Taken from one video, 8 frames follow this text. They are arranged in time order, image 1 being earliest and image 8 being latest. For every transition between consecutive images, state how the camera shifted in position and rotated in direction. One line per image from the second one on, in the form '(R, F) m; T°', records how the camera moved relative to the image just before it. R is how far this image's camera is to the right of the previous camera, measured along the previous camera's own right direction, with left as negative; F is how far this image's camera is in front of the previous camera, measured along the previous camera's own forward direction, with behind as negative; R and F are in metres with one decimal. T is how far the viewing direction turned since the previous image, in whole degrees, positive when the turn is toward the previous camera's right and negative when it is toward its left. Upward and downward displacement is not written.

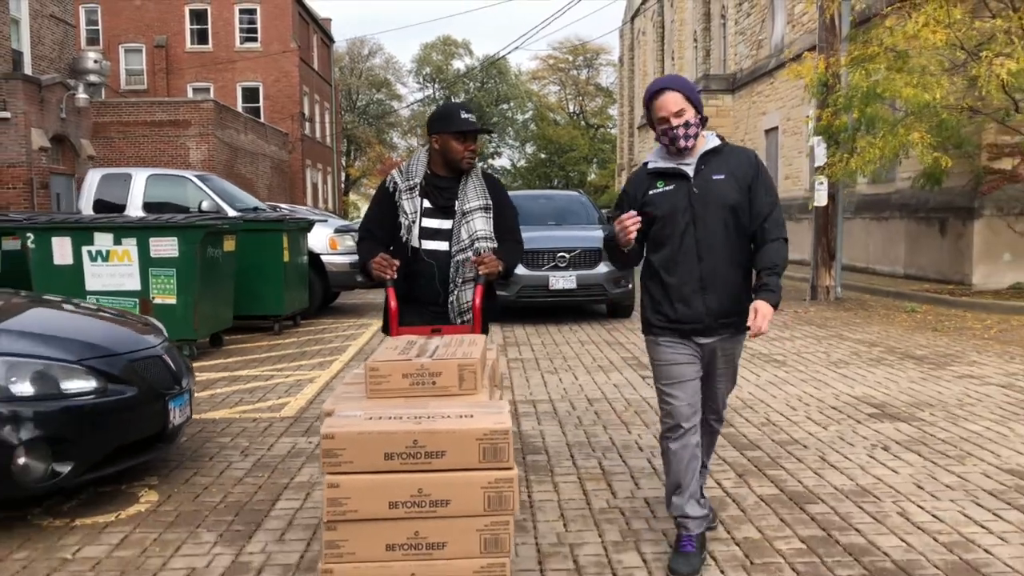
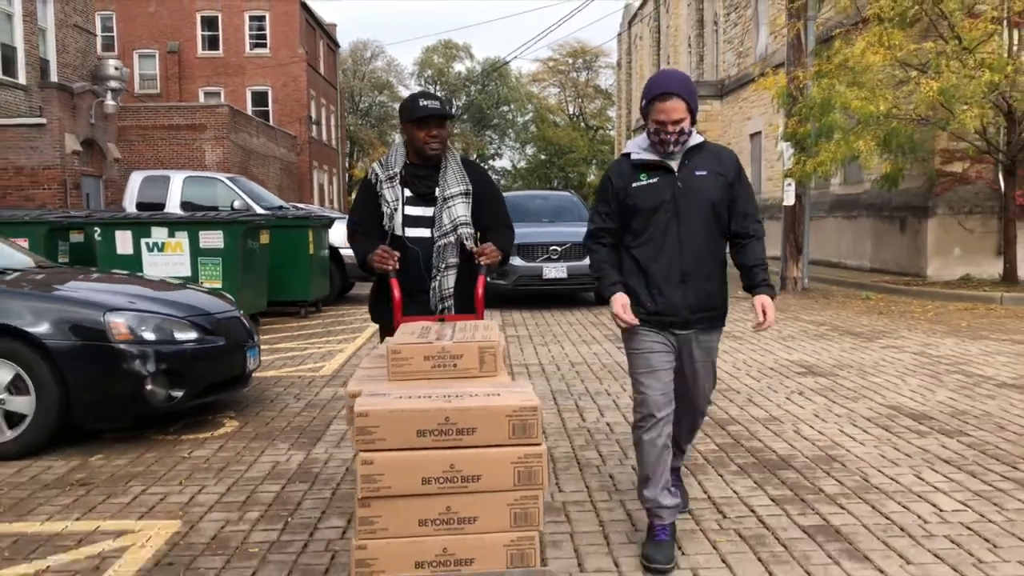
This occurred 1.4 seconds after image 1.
(0.0, -1.4) m; 0°
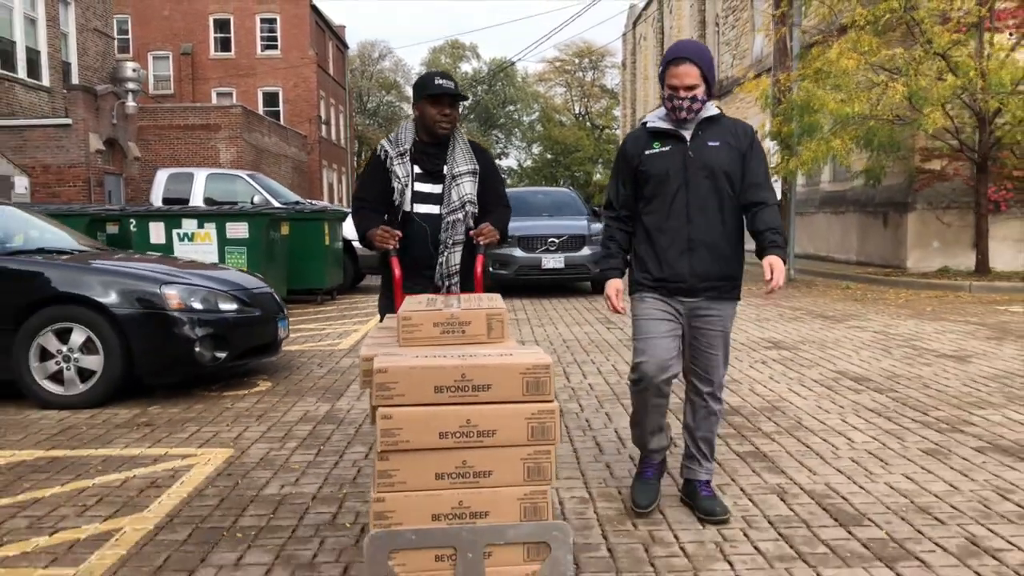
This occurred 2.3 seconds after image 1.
(+0.1, -0.9) m; 0°
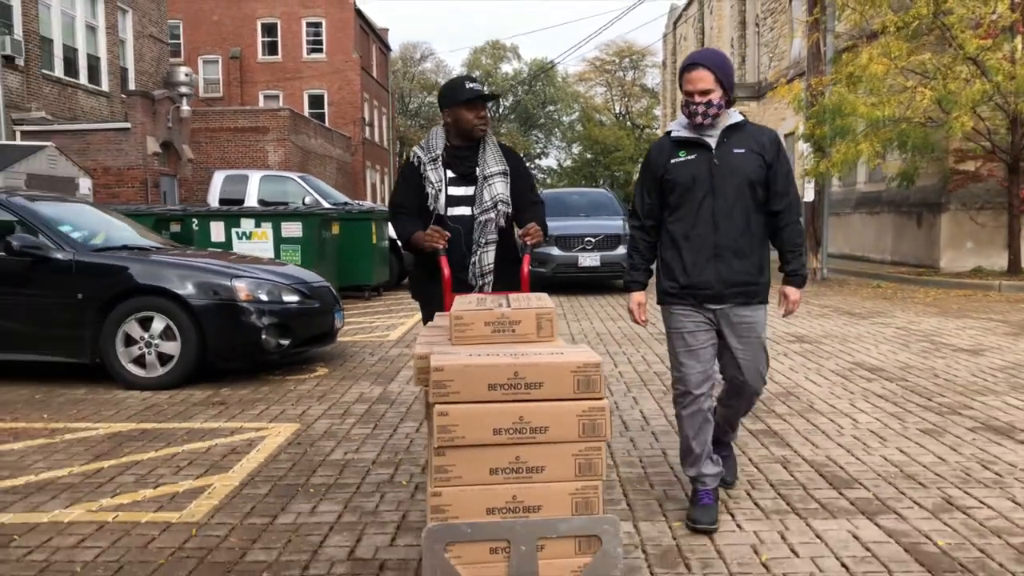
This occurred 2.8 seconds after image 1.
(0.0, -0.6) m; -3°
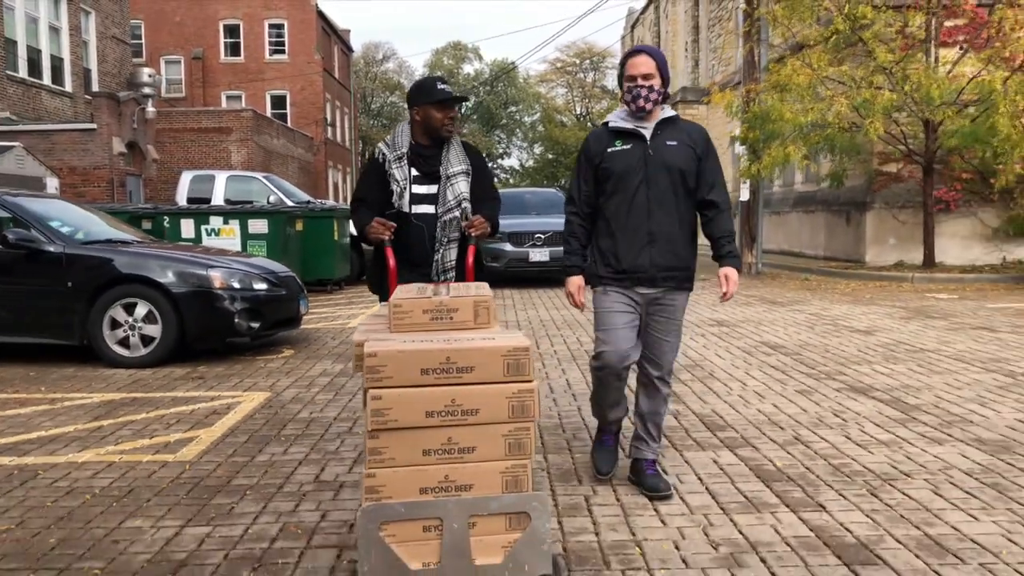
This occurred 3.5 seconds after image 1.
(+0.2, -0.9) m; +2°
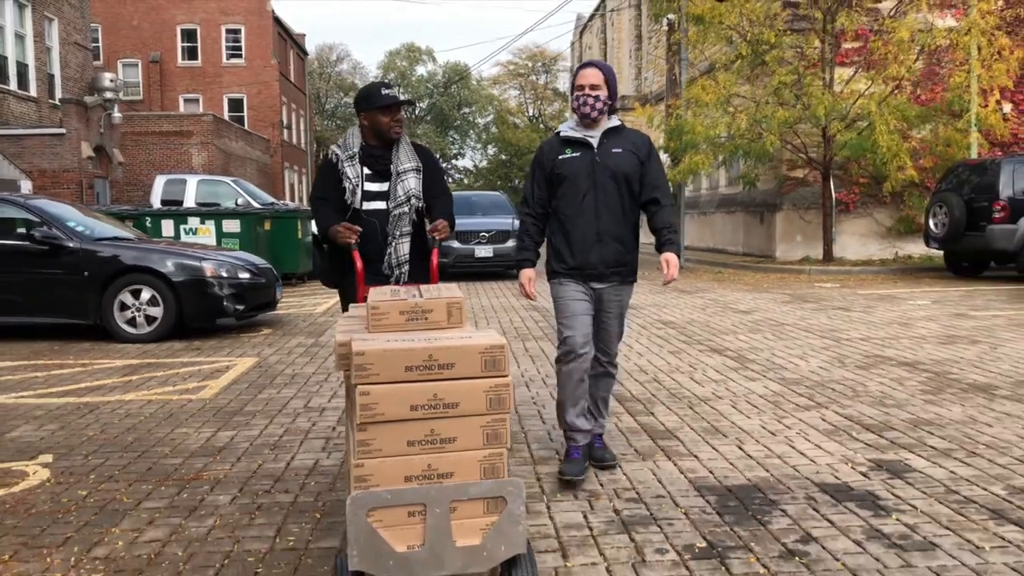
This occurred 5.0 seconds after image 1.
(+0.2, -1.8) m; +3°
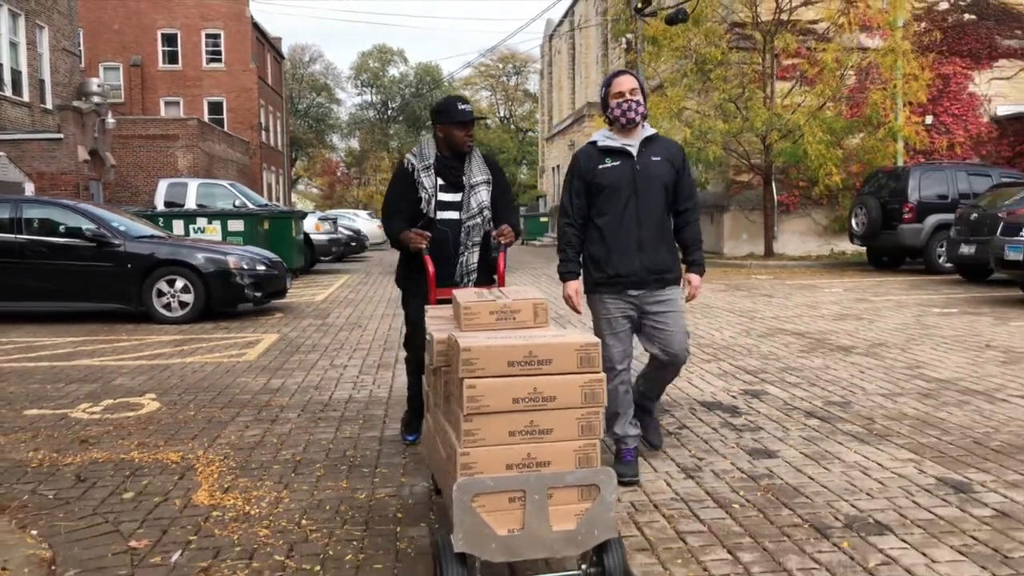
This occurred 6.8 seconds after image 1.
(-0.1, -1.8) m; +2°
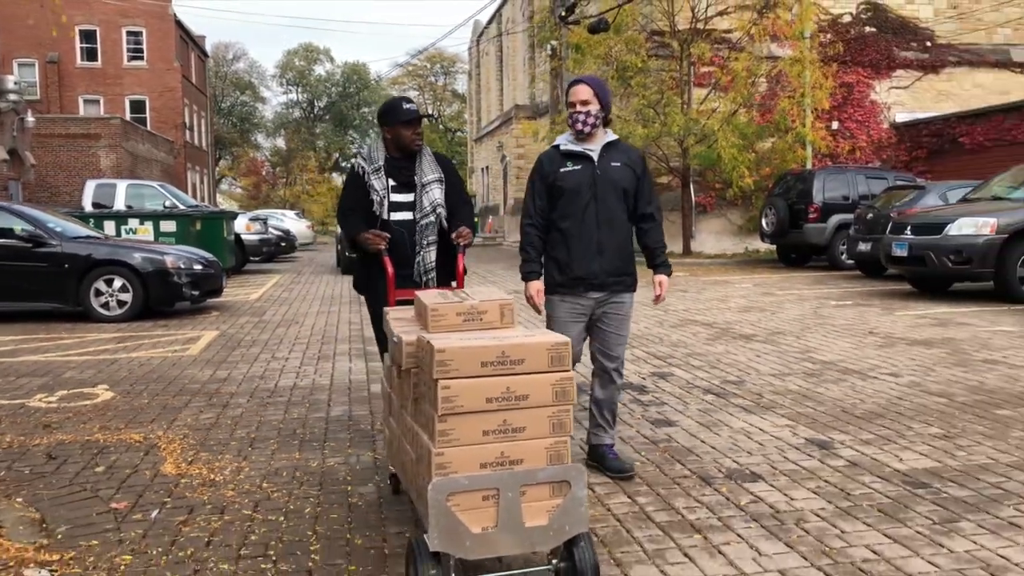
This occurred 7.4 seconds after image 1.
(0.0, -0.6) m; +5°
